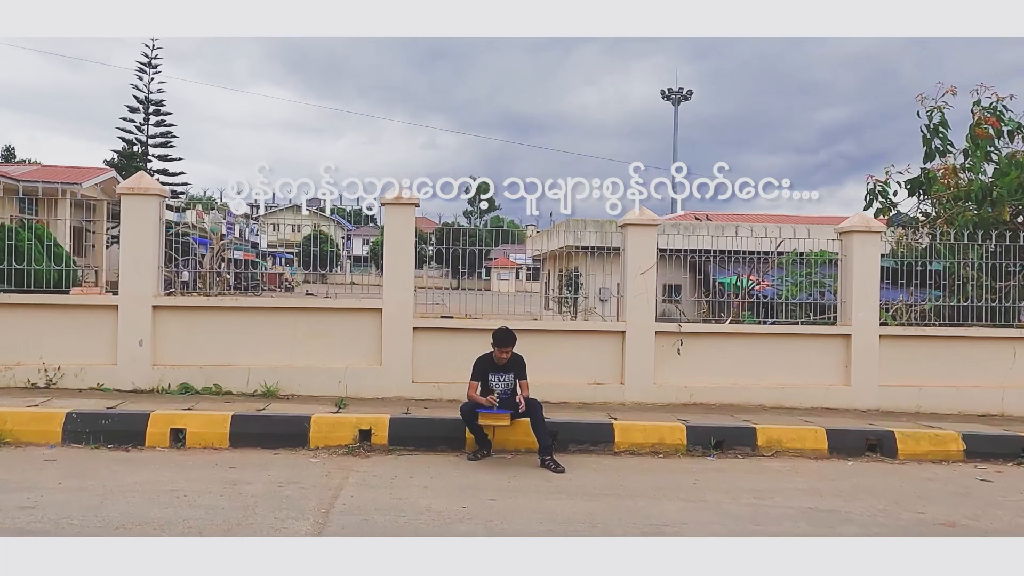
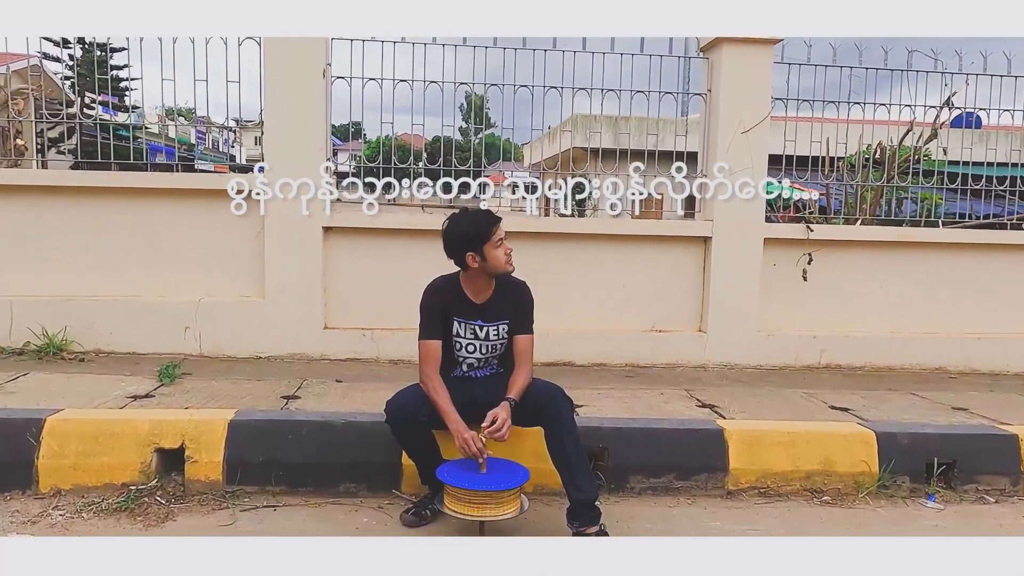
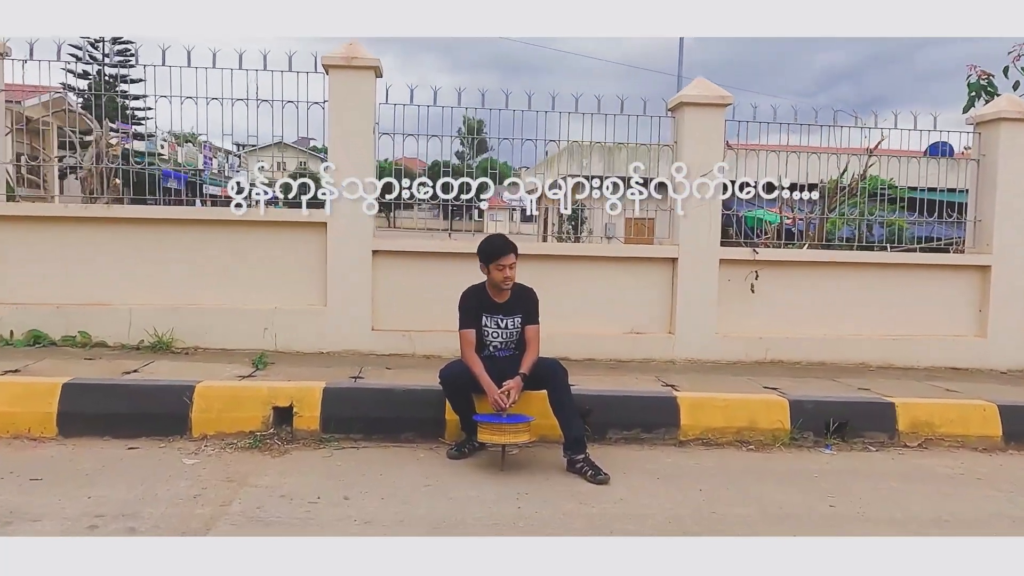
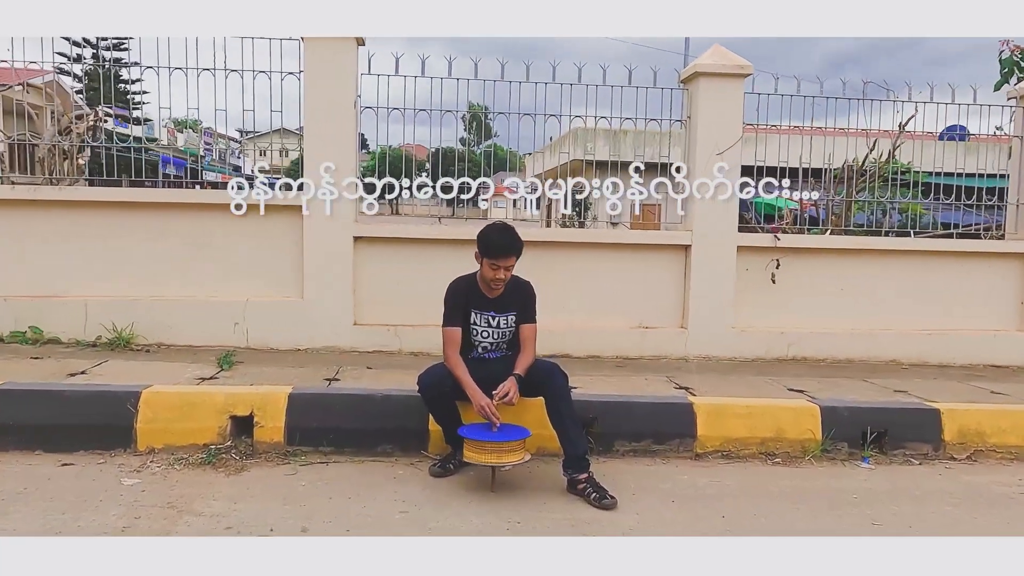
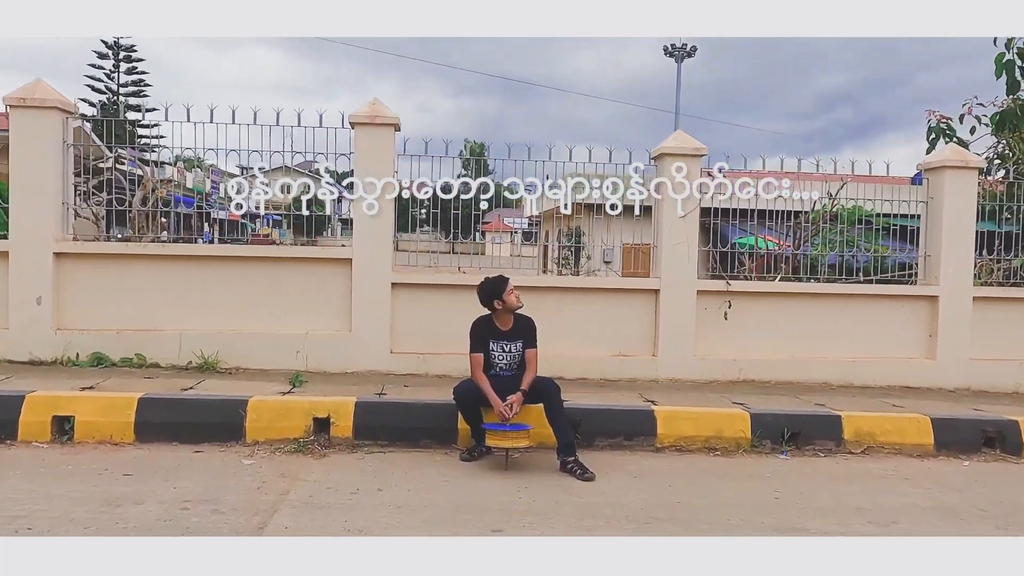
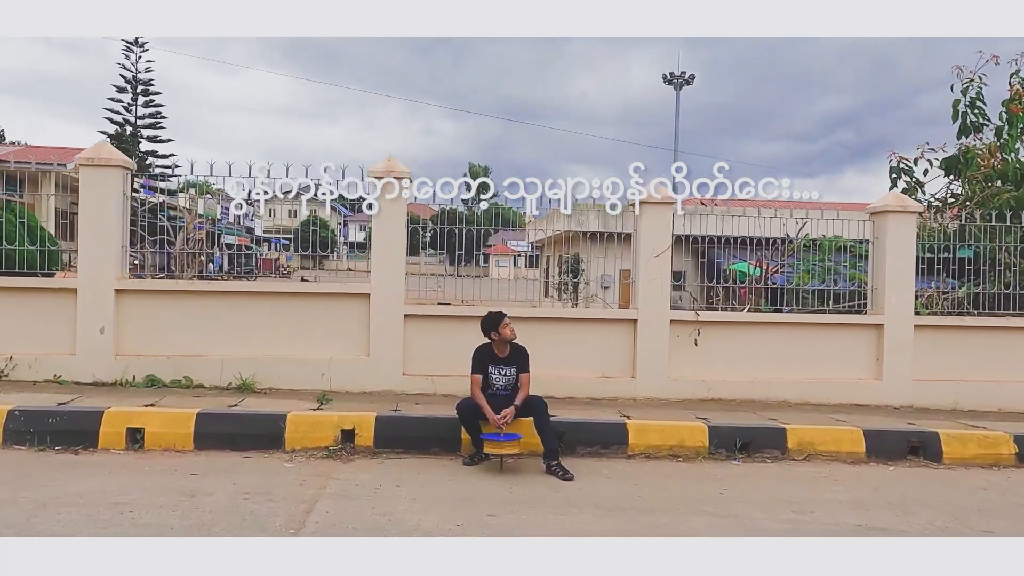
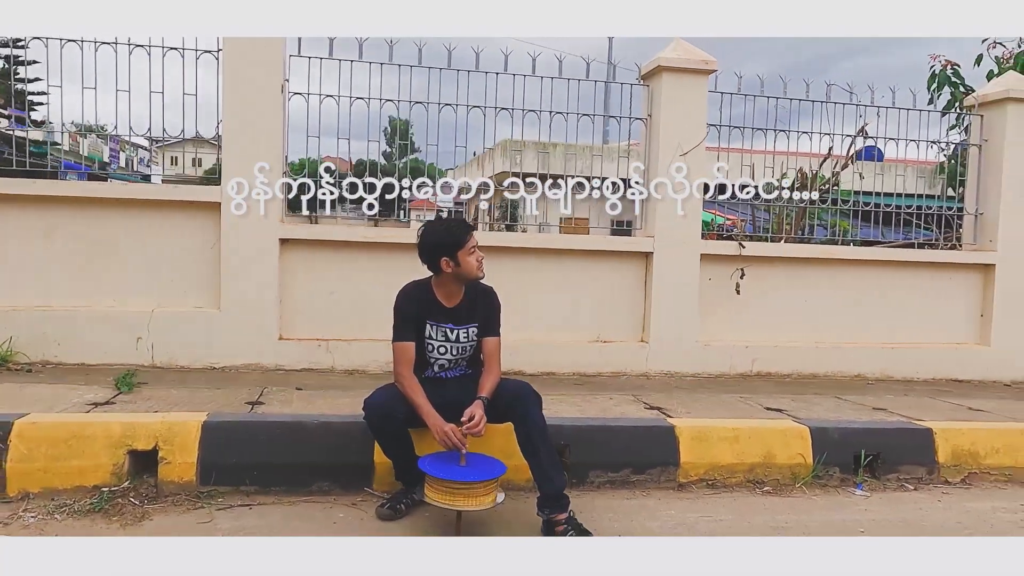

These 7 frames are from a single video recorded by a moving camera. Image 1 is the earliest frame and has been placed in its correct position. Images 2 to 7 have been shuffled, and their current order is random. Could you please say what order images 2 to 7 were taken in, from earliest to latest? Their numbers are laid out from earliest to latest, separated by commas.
6, 5, 3, 4, 2, 7
